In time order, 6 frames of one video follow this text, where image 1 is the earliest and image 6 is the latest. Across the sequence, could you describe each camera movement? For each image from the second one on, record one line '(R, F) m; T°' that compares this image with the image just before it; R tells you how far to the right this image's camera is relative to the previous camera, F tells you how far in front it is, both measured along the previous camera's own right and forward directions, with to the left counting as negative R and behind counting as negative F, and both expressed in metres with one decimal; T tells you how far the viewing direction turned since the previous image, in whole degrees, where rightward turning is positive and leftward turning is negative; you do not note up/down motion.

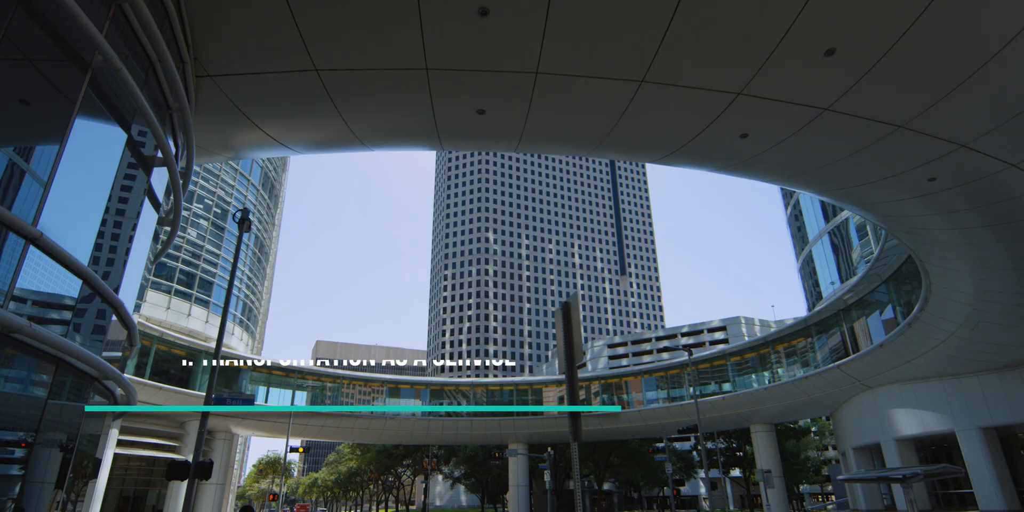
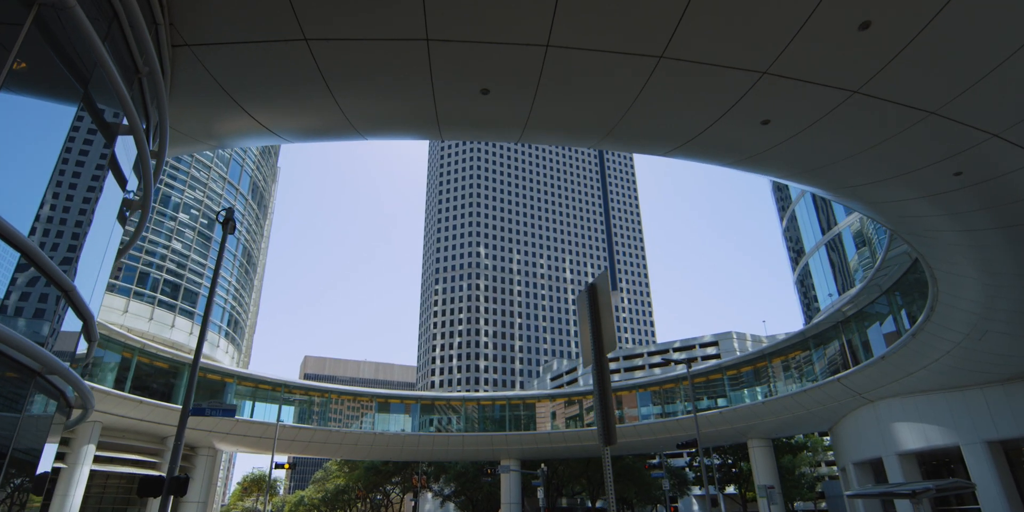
(-0.2, +0.5) m; +1°
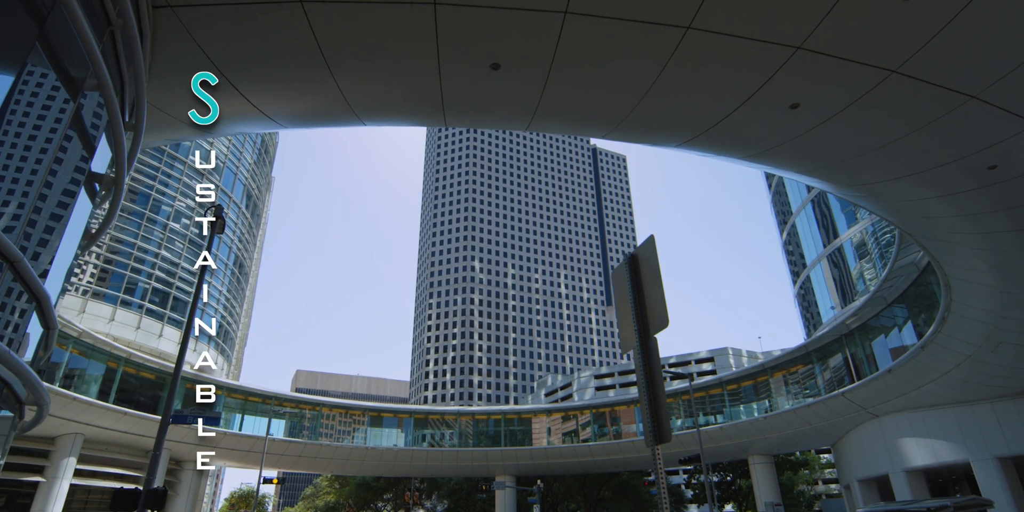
(-0.2, +0.5) m; +1°
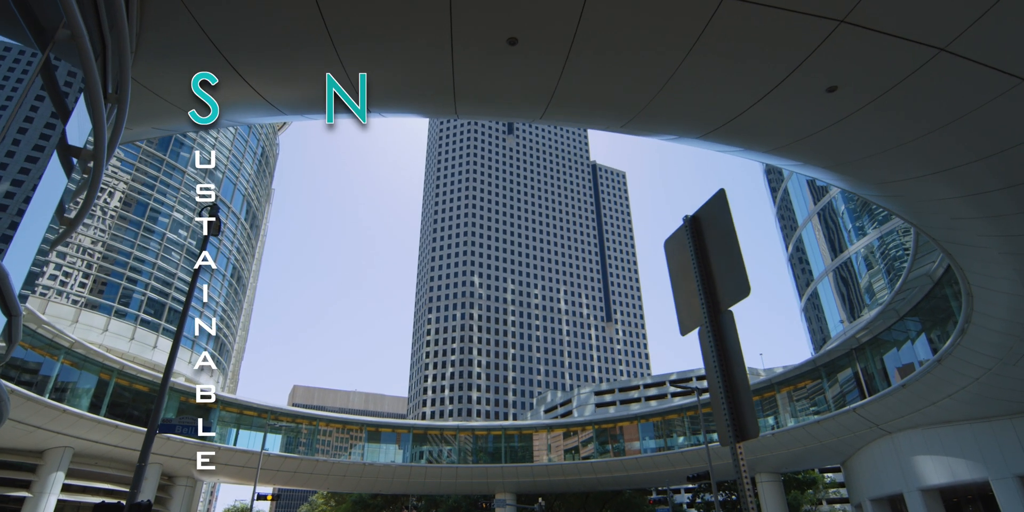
(-0.2, +0.5) m; 0°
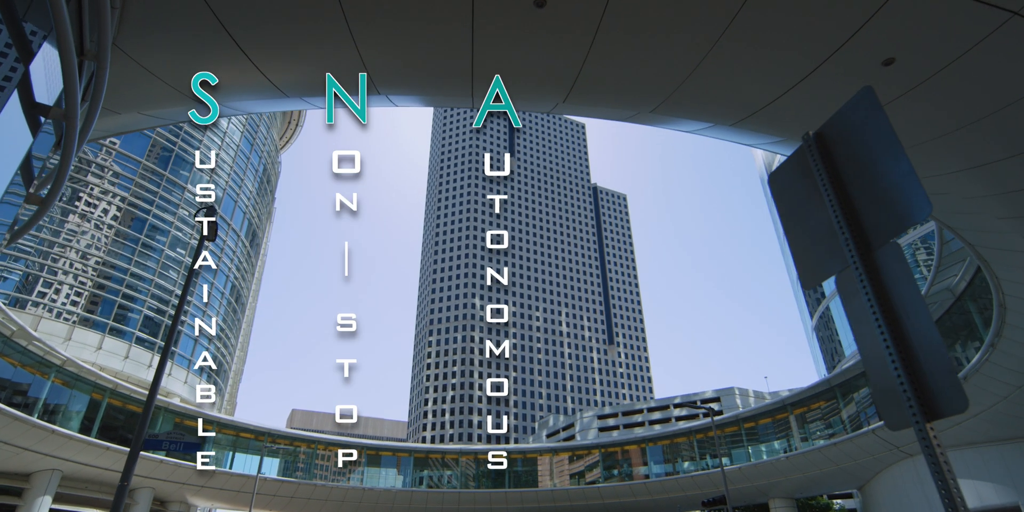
(-0.2, +0.6) m; 0°
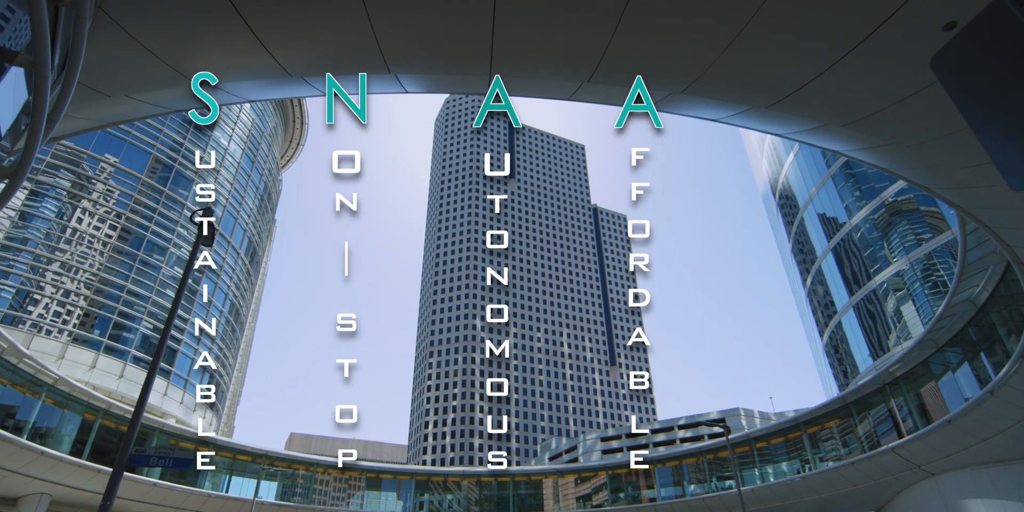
(-0.2, +0.5) m; 0°
